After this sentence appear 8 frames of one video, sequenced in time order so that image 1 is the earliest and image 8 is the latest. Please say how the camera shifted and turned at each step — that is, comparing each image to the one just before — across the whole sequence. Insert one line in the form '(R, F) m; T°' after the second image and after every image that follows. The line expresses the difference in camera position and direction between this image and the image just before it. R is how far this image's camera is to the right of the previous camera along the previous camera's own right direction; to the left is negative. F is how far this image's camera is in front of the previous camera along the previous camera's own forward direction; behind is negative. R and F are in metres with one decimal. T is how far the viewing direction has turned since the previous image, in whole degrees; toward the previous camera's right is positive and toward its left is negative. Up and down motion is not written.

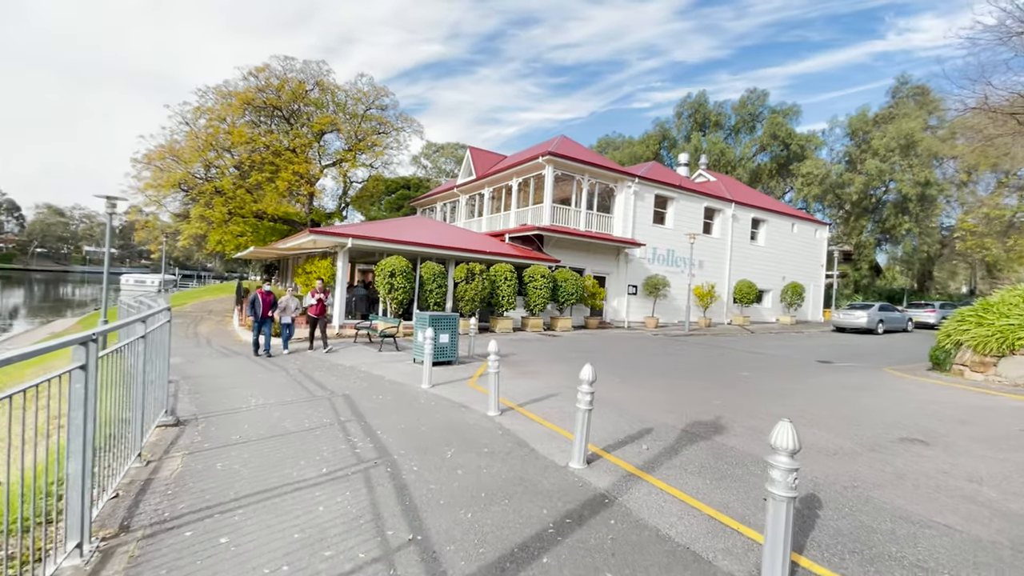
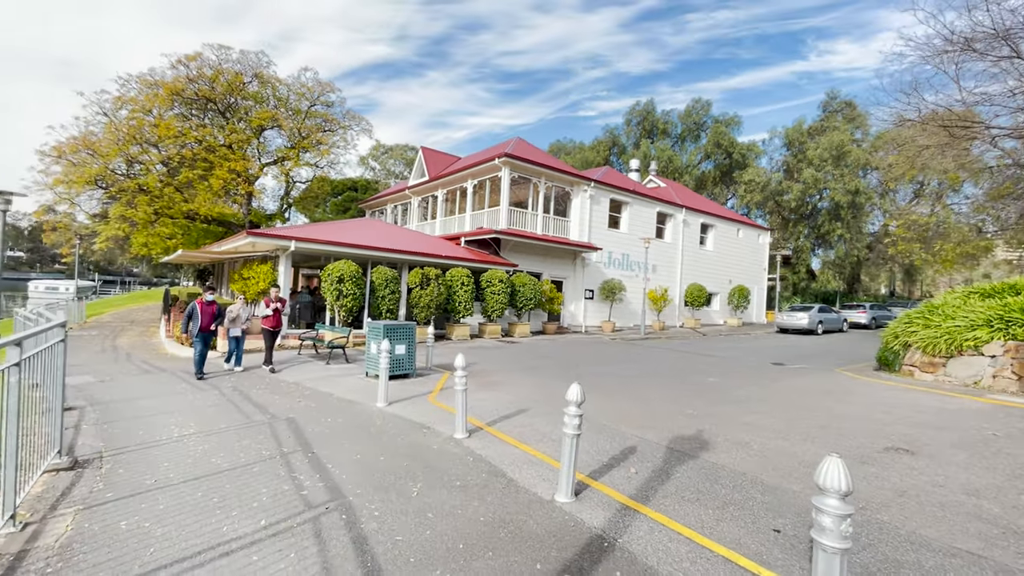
(-0.2, +0.5) m; +6°
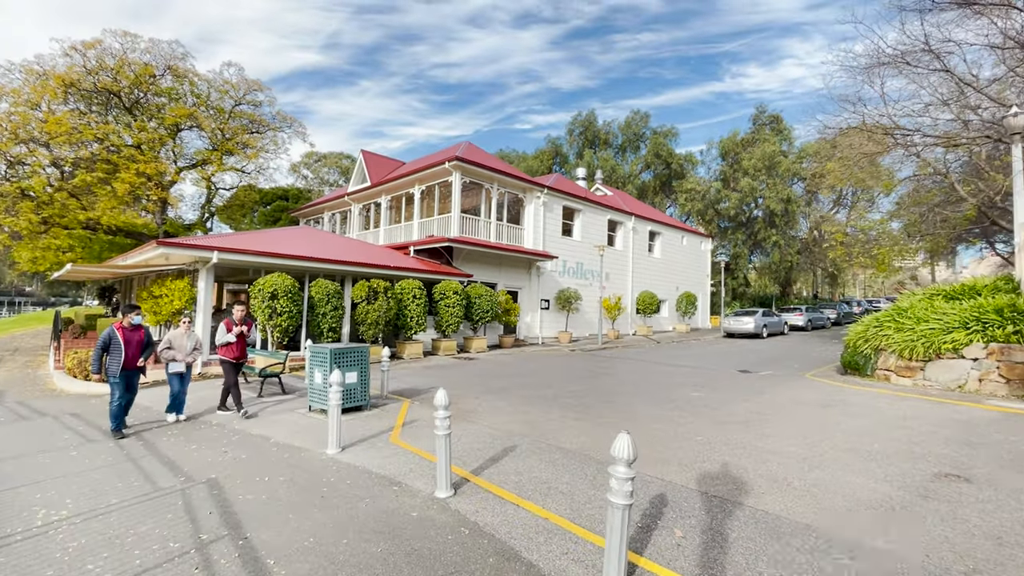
(-0.4, +1.0) m; +7°
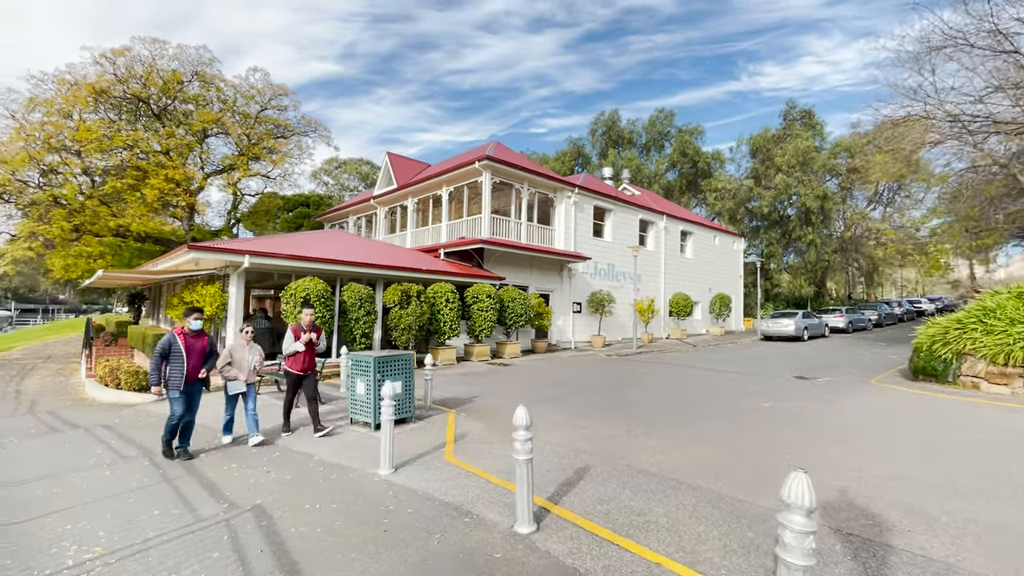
(-0.5, +0.6) m; -2°
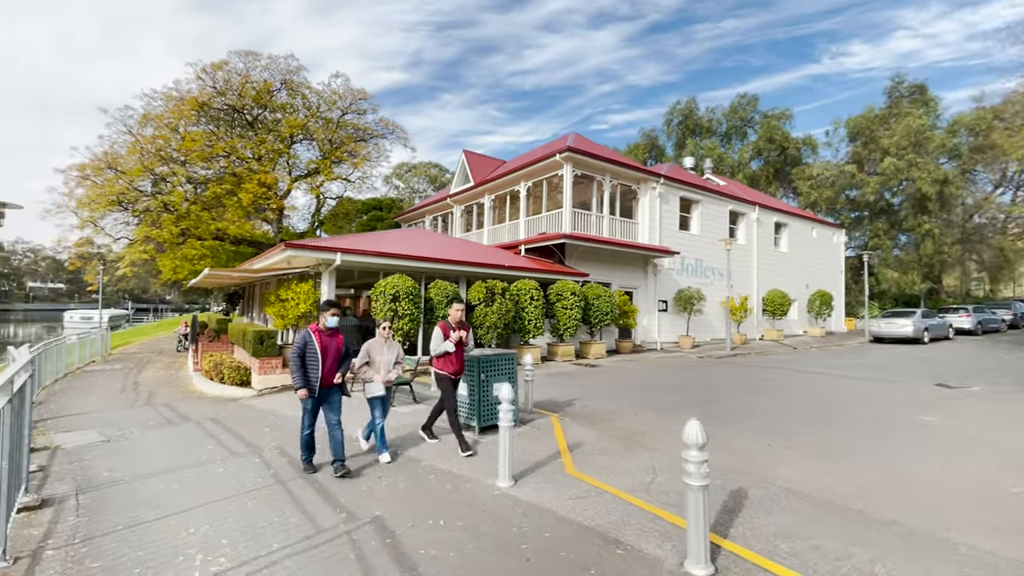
(-0.6, +0.5) m; -8°
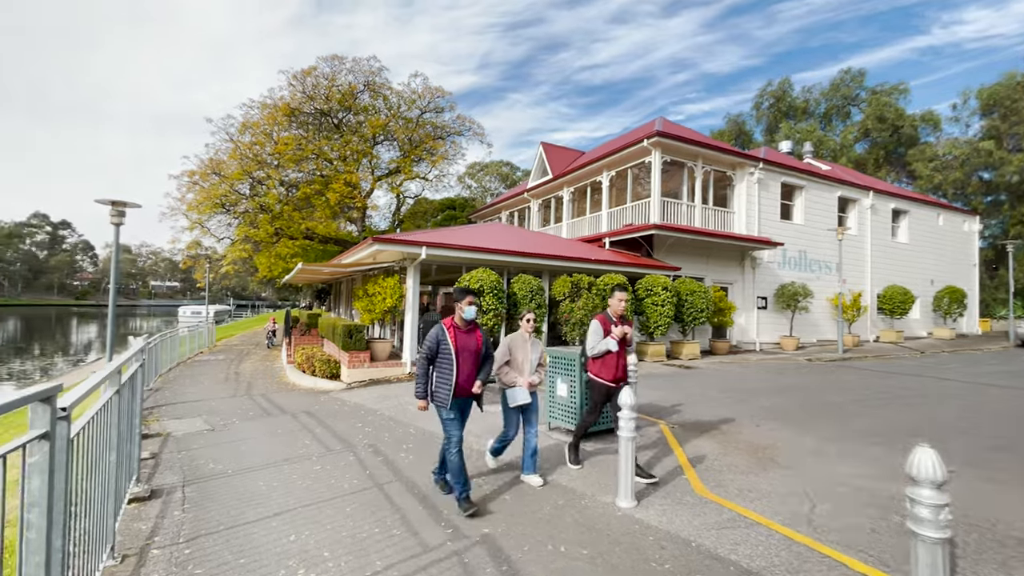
(-0.4, +0.5) m; -8°
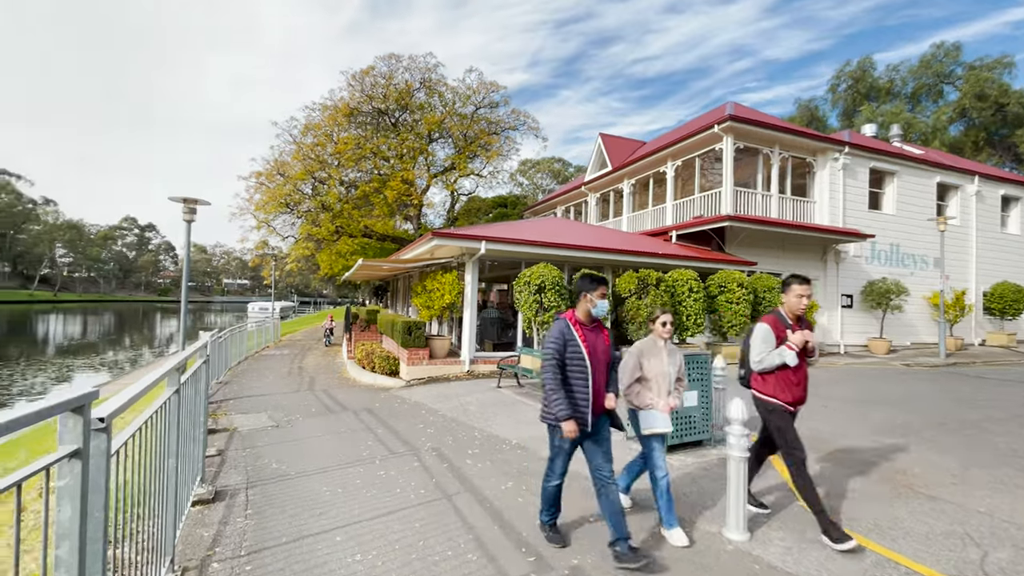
(-0.3, +0.5) m; -6°
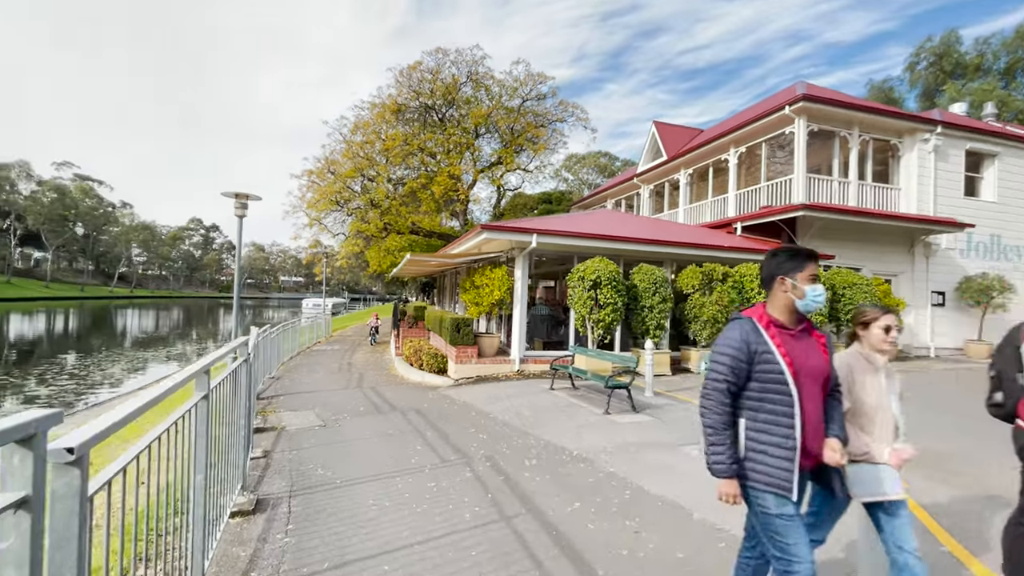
(-0.2, +0.5) m; -5°
